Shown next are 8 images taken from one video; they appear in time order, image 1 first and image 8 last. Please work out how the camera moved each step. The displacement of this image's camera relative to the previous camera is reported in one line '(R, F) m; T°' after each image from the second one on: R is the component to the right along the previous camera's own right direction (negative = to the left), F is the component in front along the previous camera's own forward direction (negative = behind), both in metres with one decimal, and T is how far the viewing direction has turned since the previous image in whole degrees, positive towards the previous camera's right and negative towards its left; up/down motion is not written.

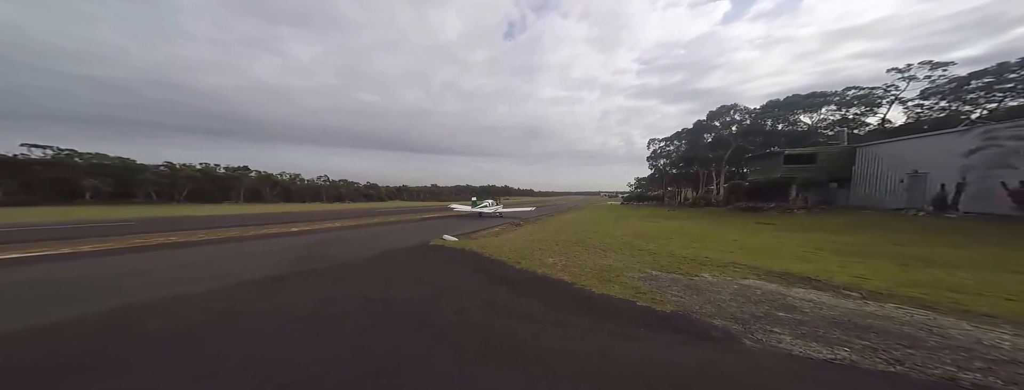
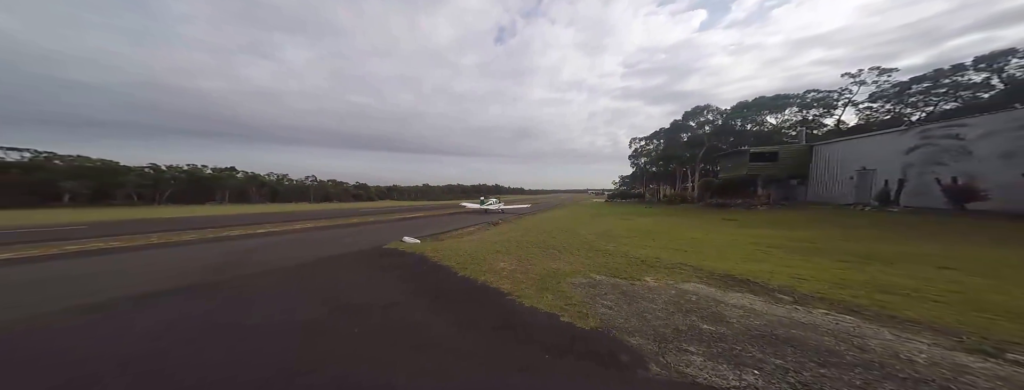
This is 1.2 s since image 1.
(+1.1, +0.5) m; +3°
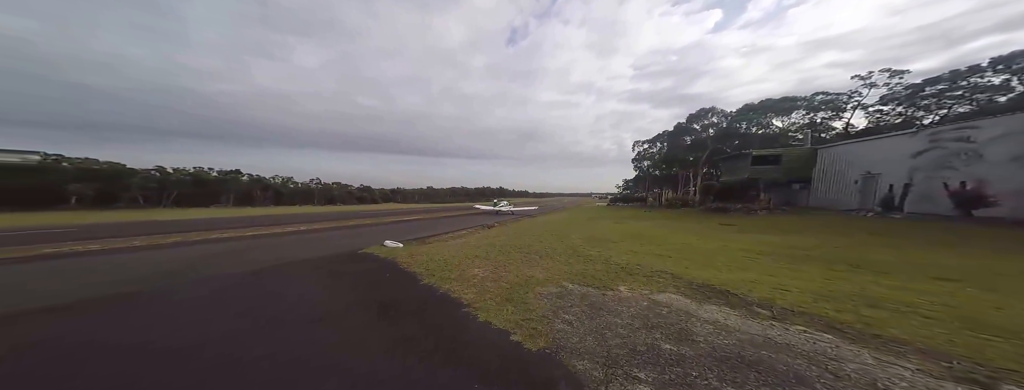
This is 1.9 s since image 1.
(+0.7, +0.3) m; 0°
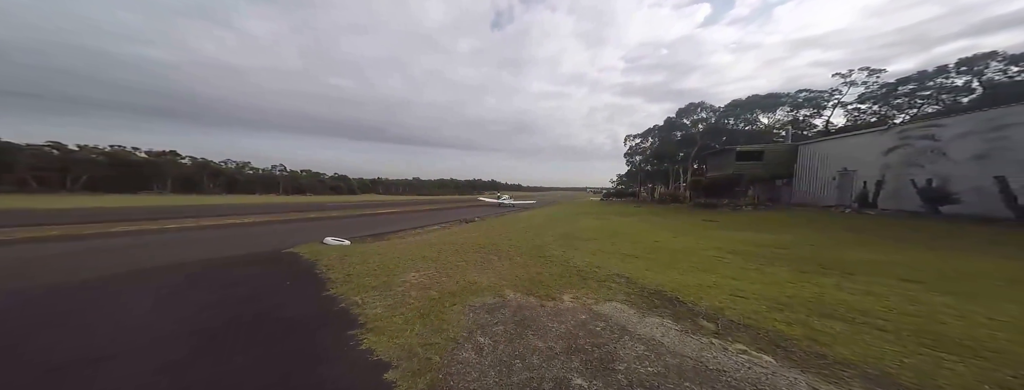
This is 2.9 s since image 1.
(+1.1, +0.6) m; +2°
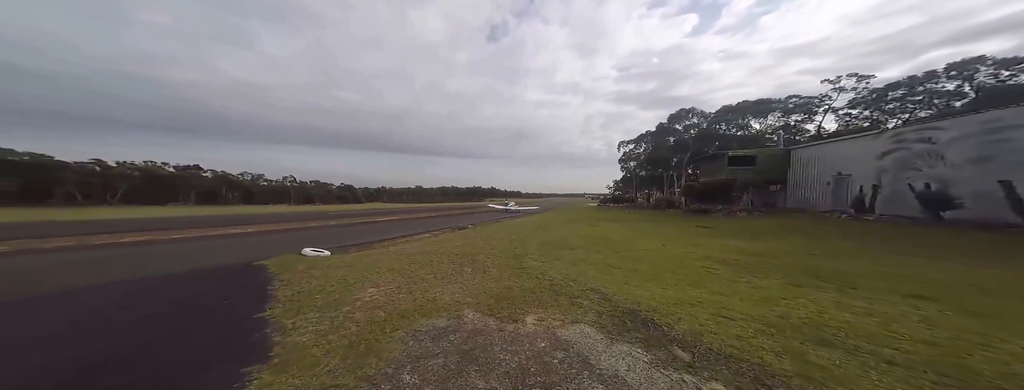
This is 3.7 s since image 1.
(+0.7, +0.5) m; 0°
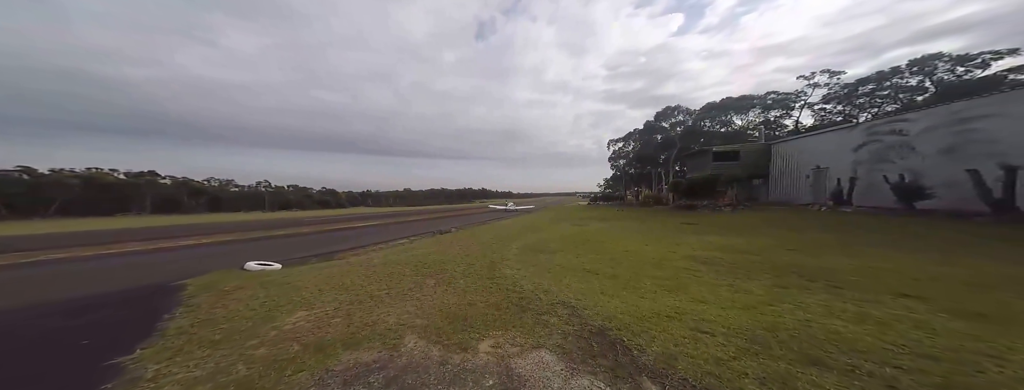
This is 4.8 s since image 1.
(+0.6, +0.6) m; +2°
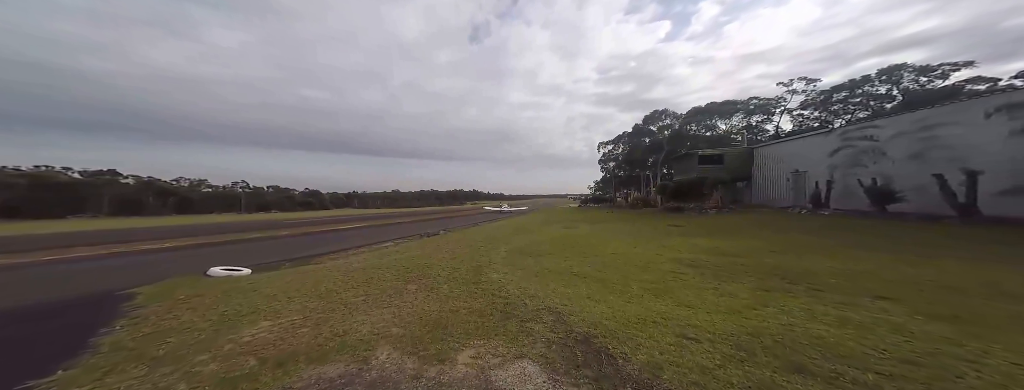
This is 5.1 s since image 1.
(+0.1, +0.2) m; +2°
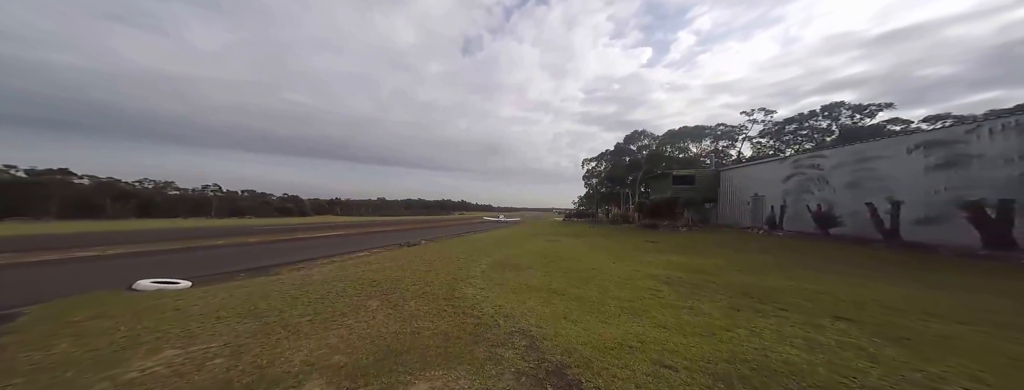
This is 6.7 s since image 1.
(+0.1, +0.3) m; +5°
